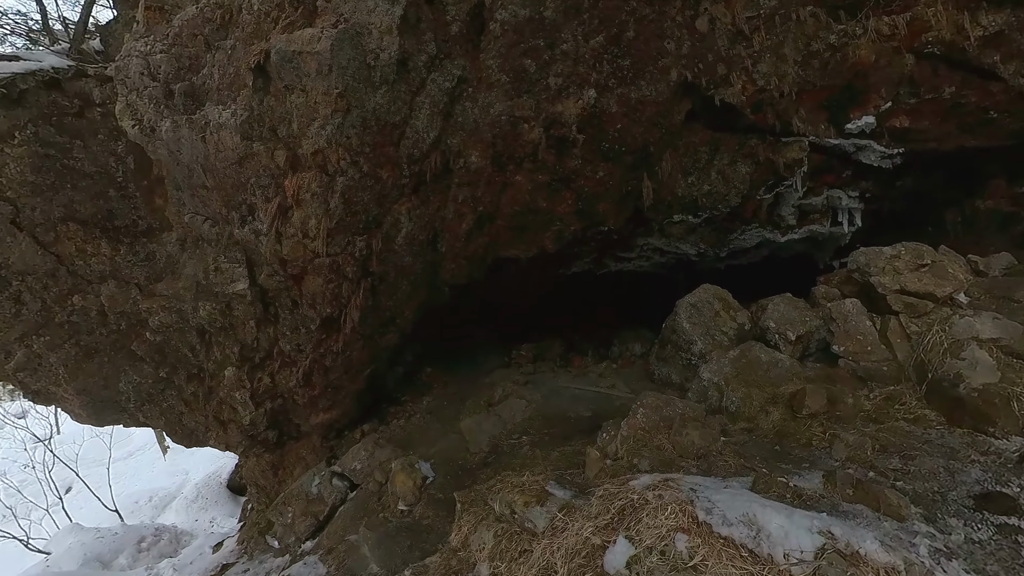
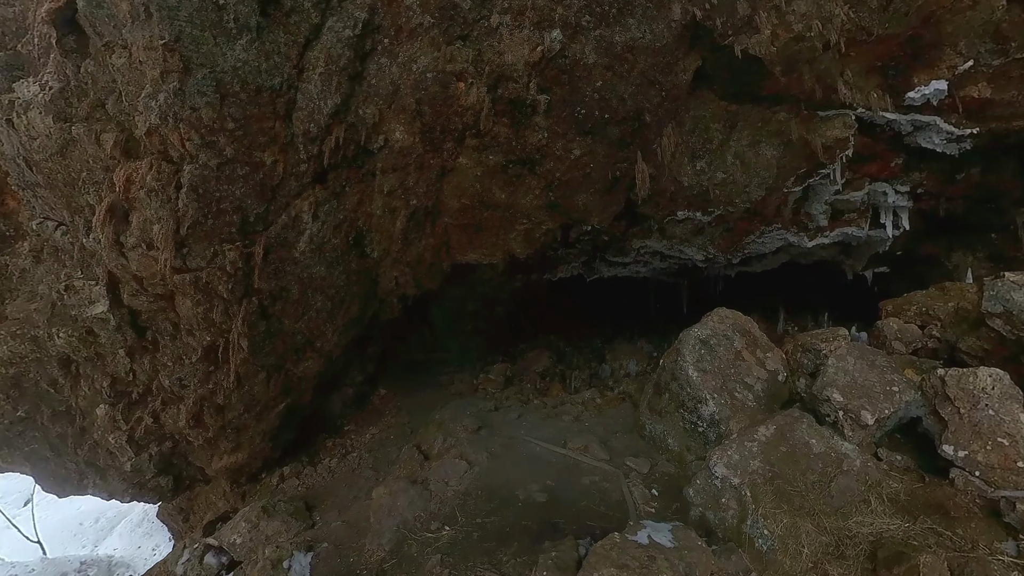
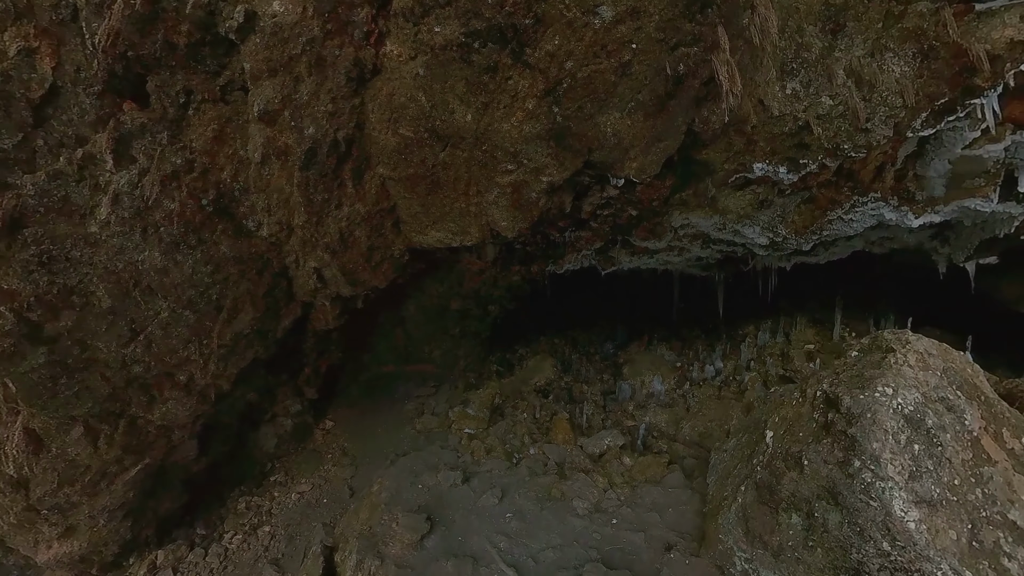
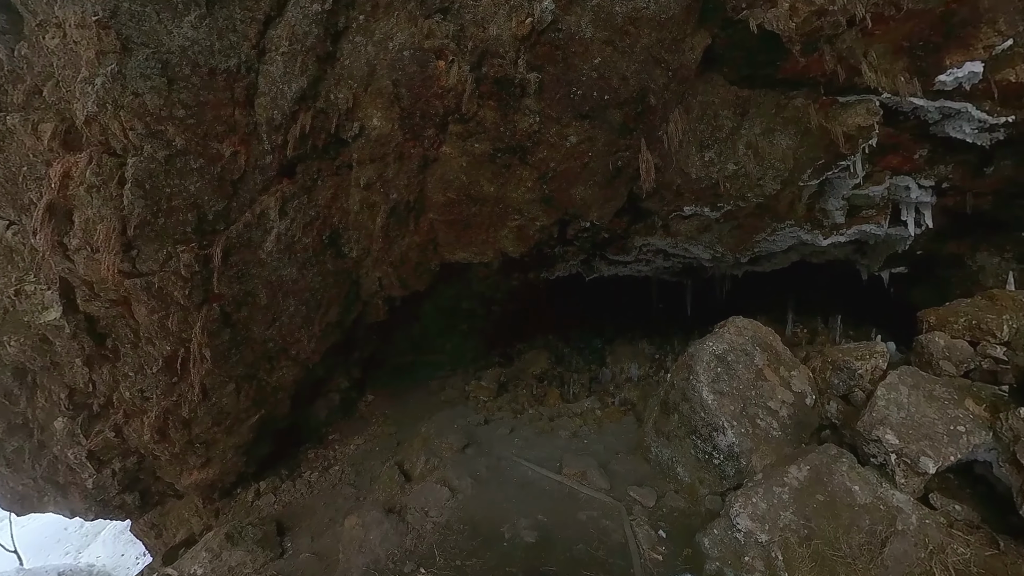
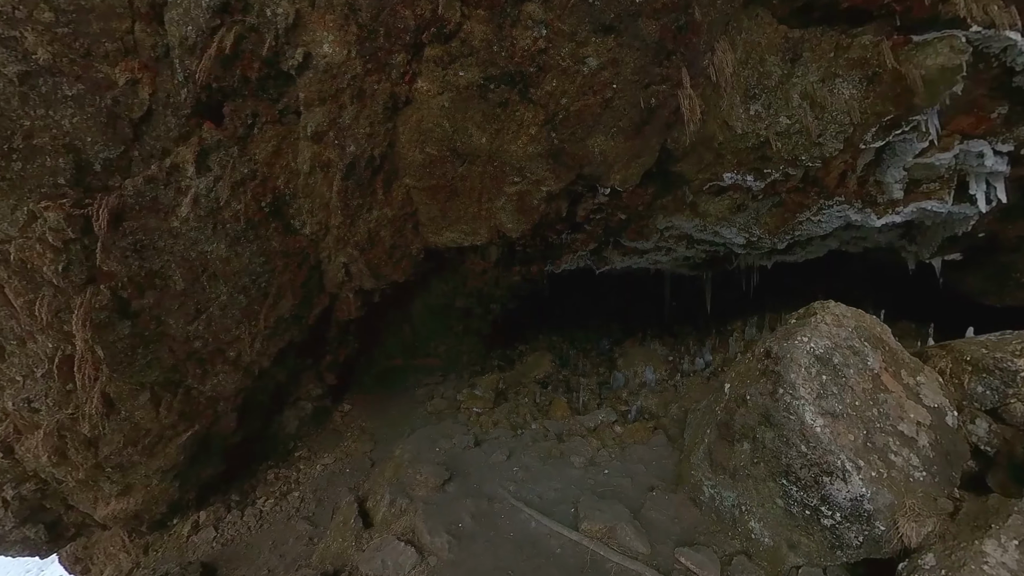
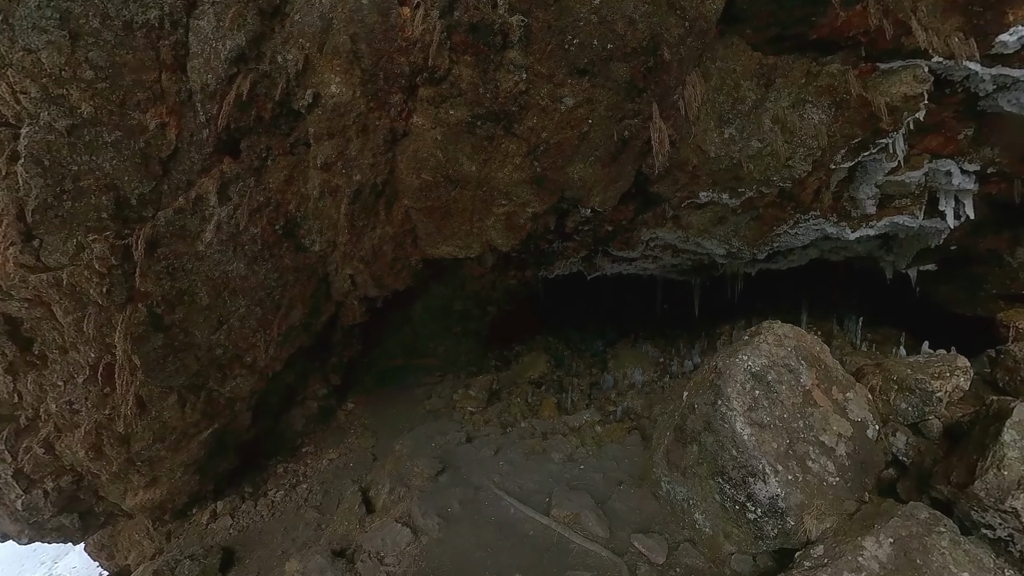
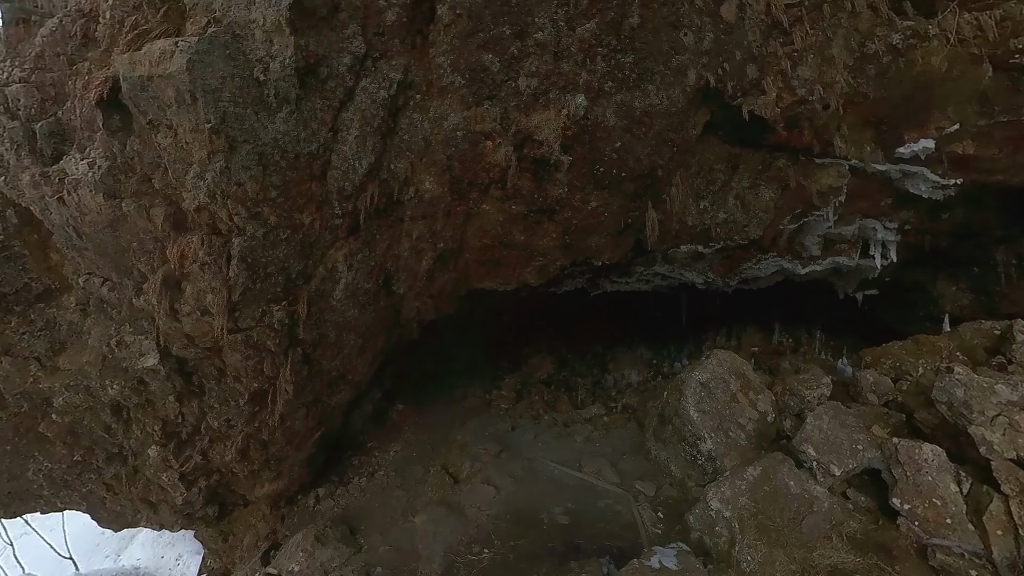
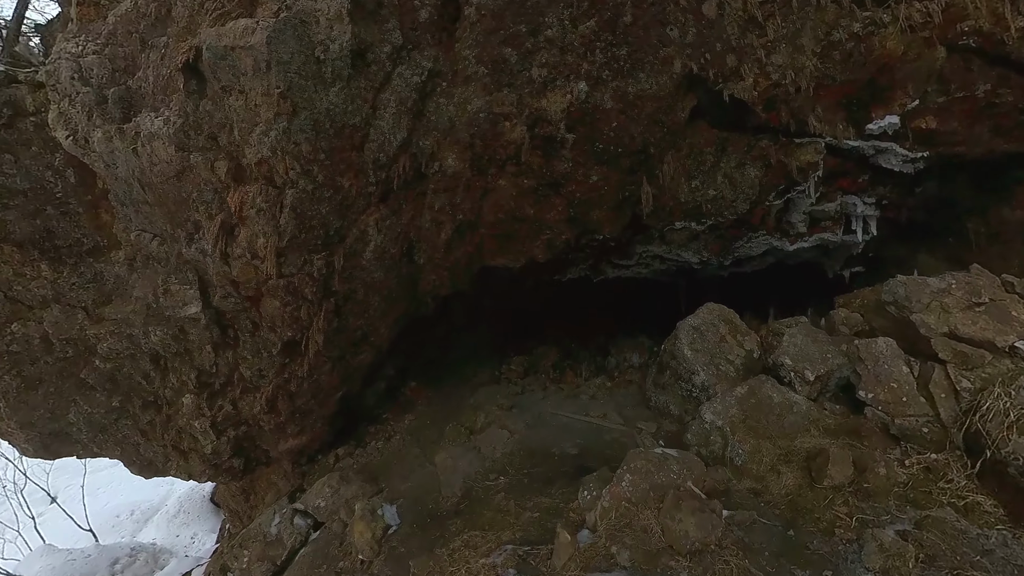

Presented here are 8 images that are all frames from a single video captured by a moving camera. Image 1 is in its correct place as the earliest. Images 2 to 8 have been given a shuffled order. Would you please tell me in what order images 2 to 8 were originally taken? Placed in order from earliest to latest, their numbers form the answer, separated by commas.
8, 7, 2, 4, 6, 5, 3
